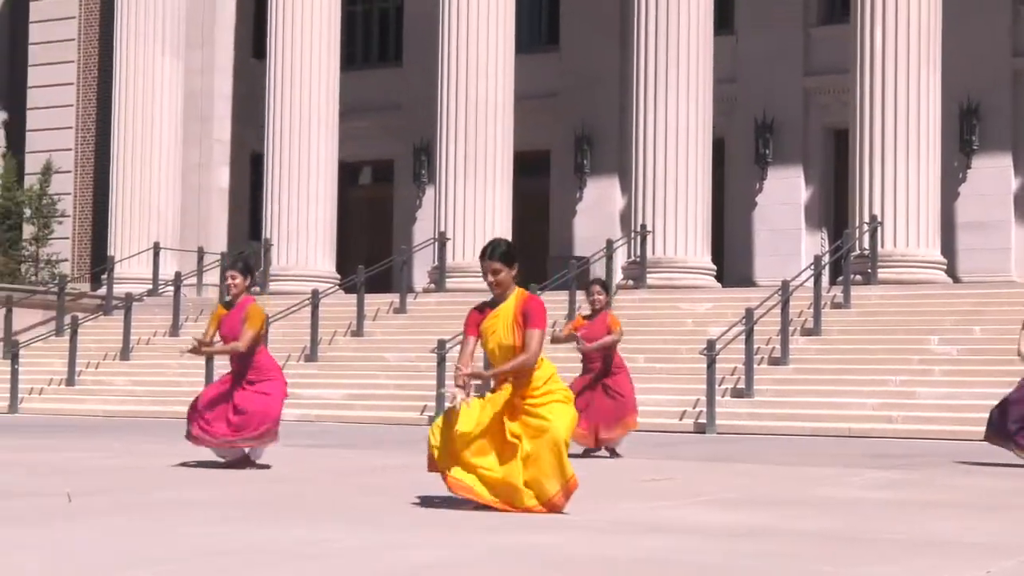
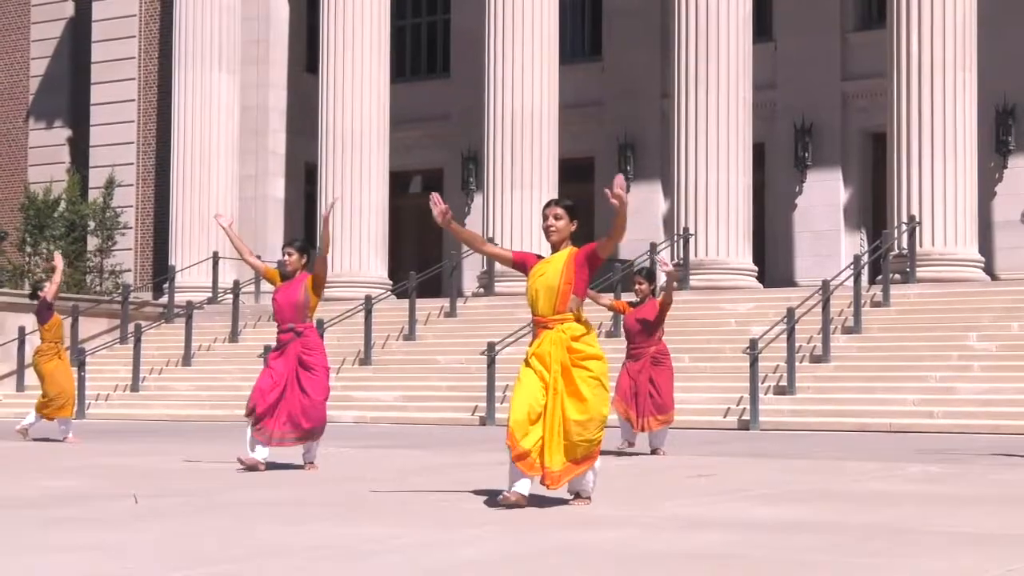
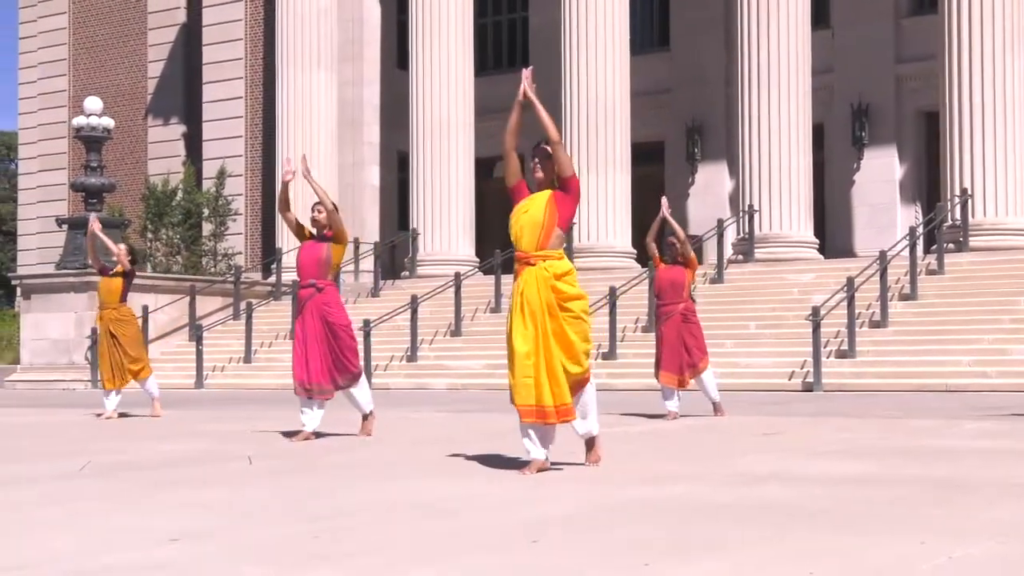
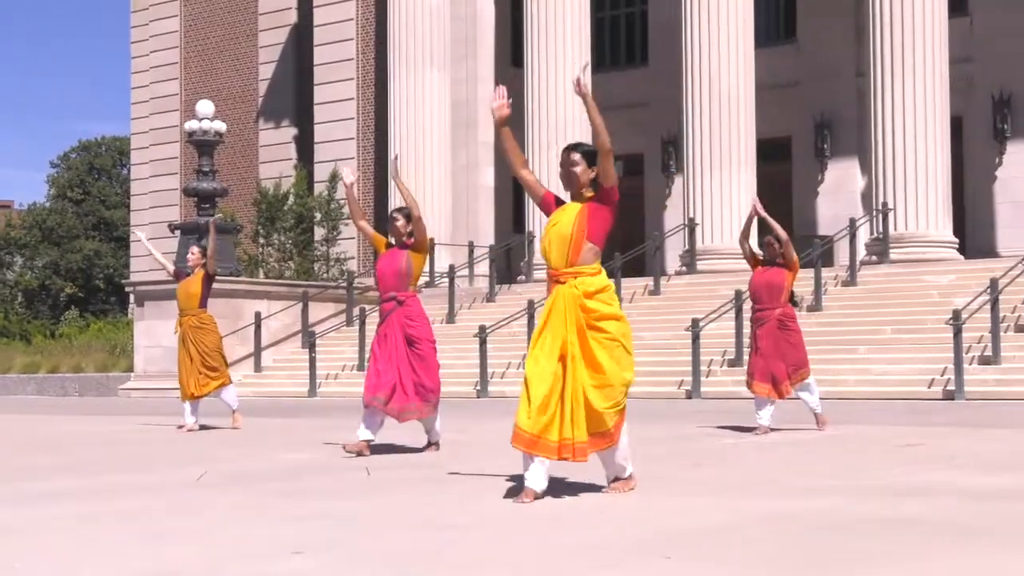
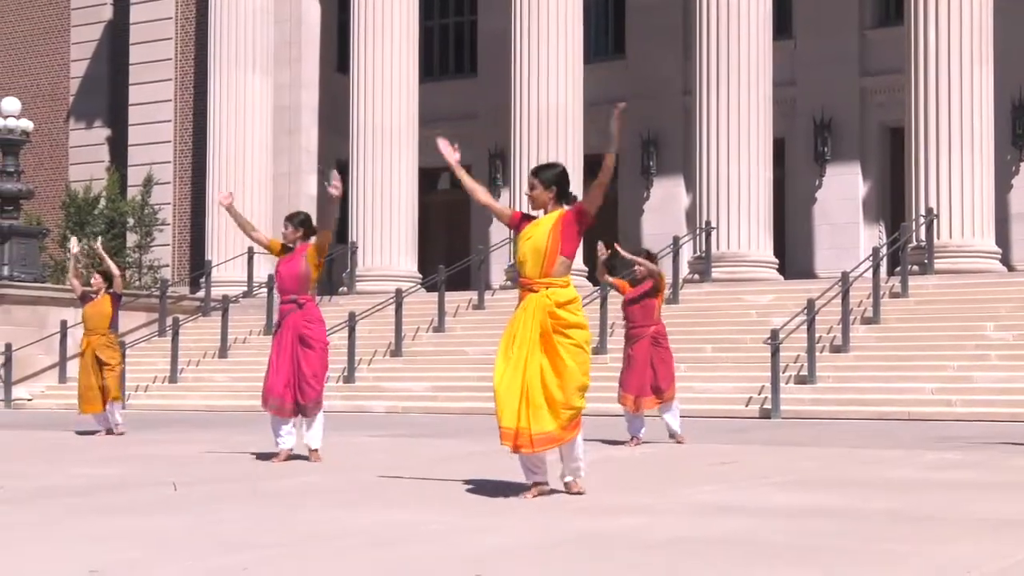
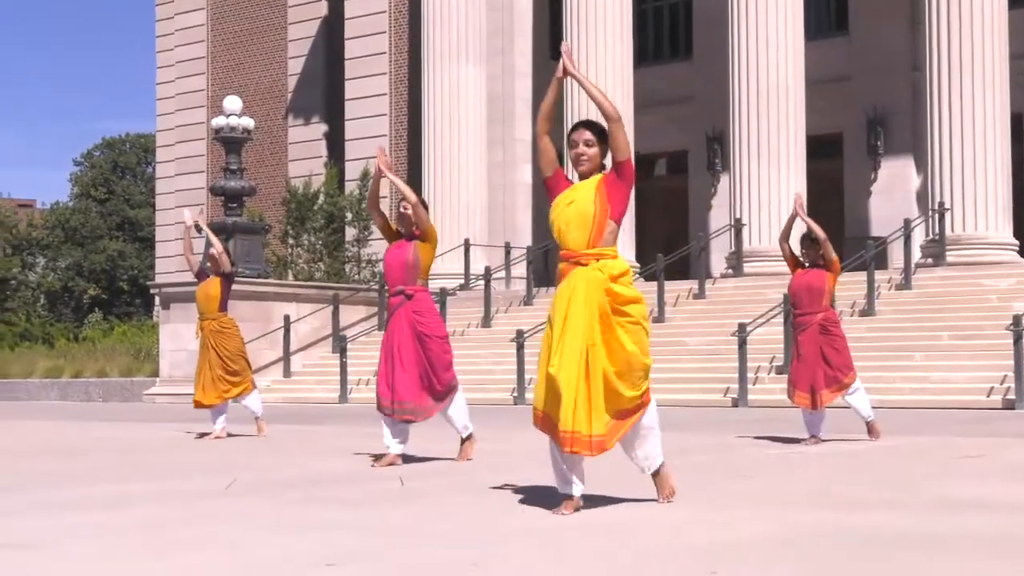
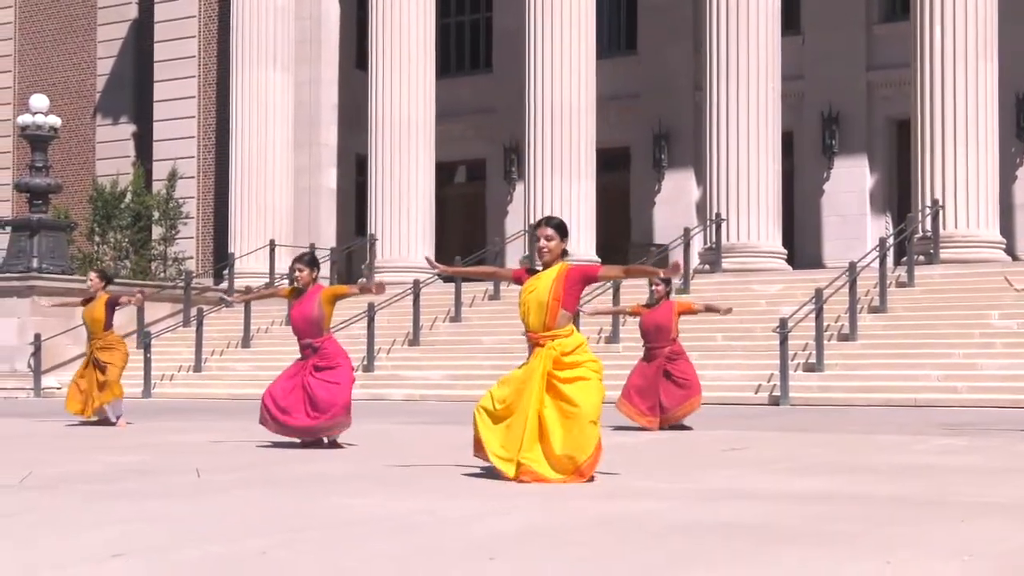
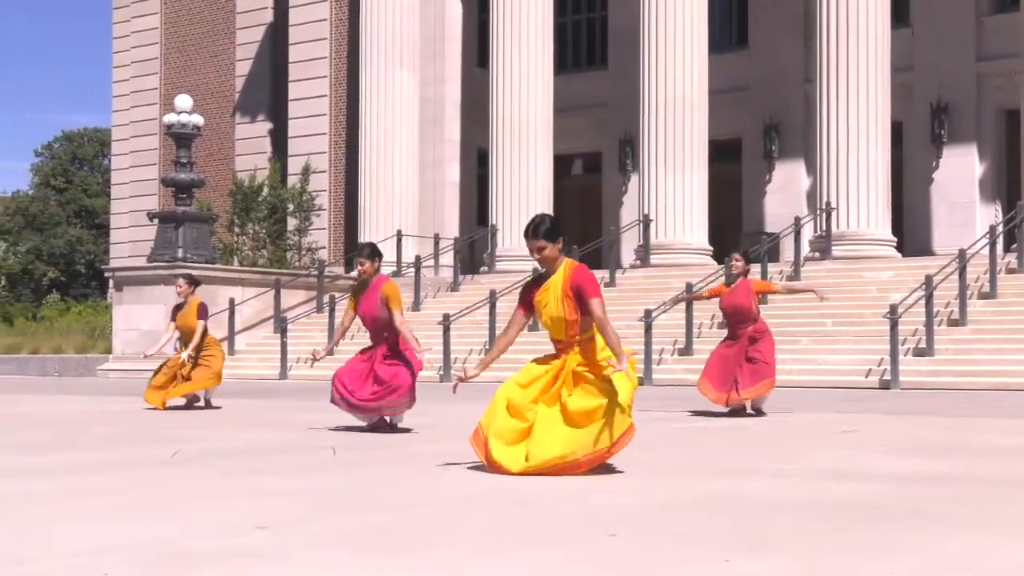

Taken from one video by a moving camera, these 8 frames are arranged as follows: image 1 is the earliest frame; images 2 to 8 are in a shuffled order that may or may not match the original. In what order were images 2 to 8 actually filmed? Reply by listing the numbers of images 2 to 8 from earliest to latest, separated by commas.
2, 5, 7, 3, 8, 4, 6
